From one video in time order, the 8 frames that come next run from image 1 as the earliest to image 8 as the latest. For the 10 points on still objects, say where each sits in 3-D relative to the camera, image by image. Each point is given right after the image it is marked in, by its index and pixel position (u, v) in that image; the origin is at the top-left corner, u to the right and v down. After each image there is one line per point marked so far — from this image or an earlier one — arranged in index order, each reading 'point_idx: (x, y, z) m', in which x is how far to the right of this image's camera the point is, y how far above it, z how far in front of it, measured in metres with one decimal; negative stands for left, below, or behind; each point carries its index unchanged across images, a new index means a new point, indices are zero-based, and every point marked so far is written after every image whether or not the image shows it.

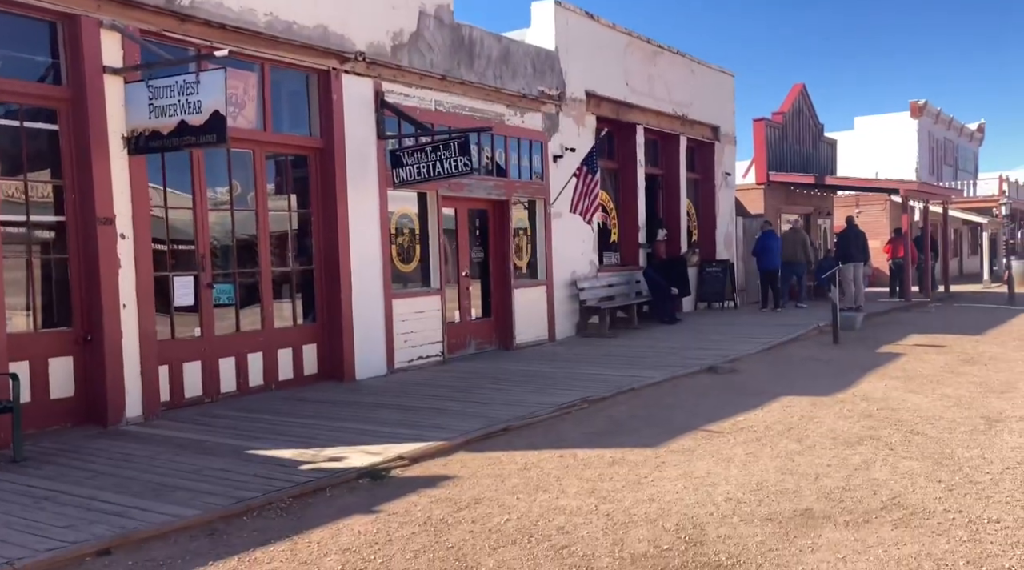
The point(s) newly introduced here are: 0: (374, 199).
0: (-1.5, +1.0, +12.3) m
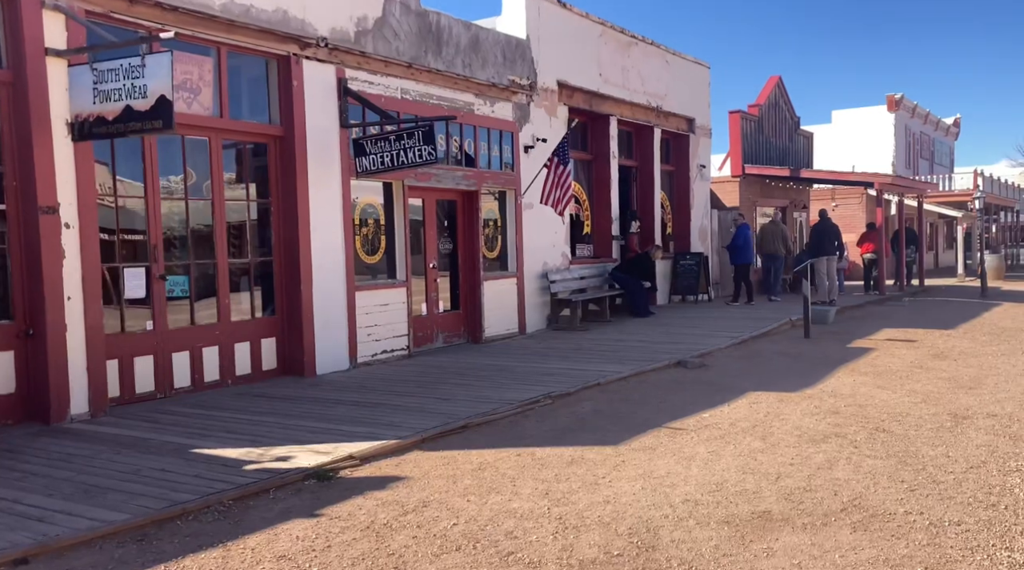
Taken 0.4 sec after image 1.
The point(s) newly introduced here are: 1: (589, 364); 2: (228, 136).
0: (-1.9, +1.0, +12.0) m
1: (+0.9, -0.9, +12.4) m
2: (-2.8, +1.5, +11.0) m
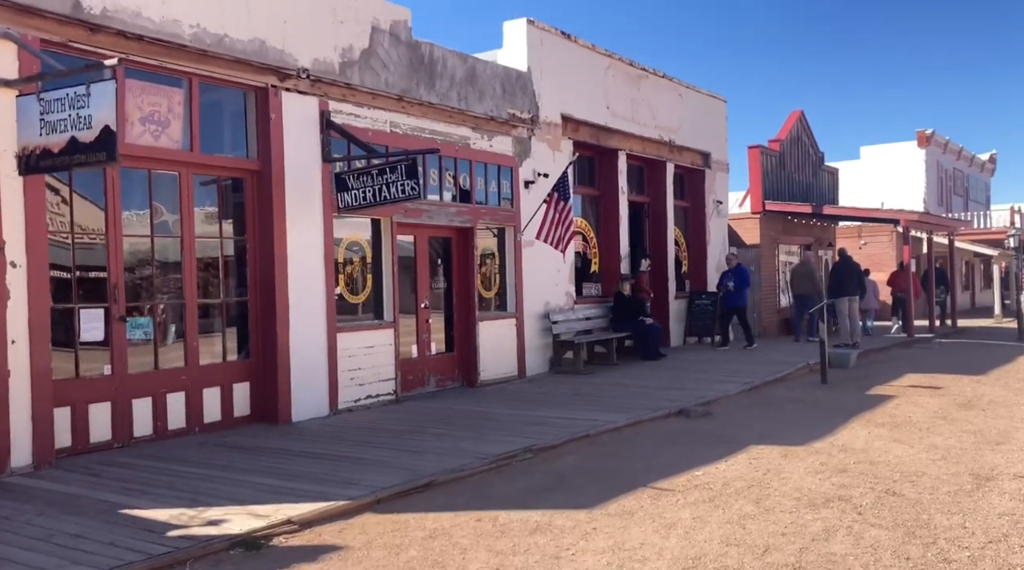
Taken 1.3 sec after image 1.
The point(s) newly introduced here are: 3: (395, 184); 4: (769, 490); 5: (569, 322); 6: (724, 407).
0: (-2.0, +0.6, +11.4) m
1: (+0.8, -1.3, +11.6) m
2: (-2.9, +1.1, +10.4) m
3: (-1.2, +1.0, +11.0) m
4: (+1.8, -1.4, +7.9) m
5: (+0.9, -0.6, +16.6) m
6: (+2.4, -1.4, +12.5) m
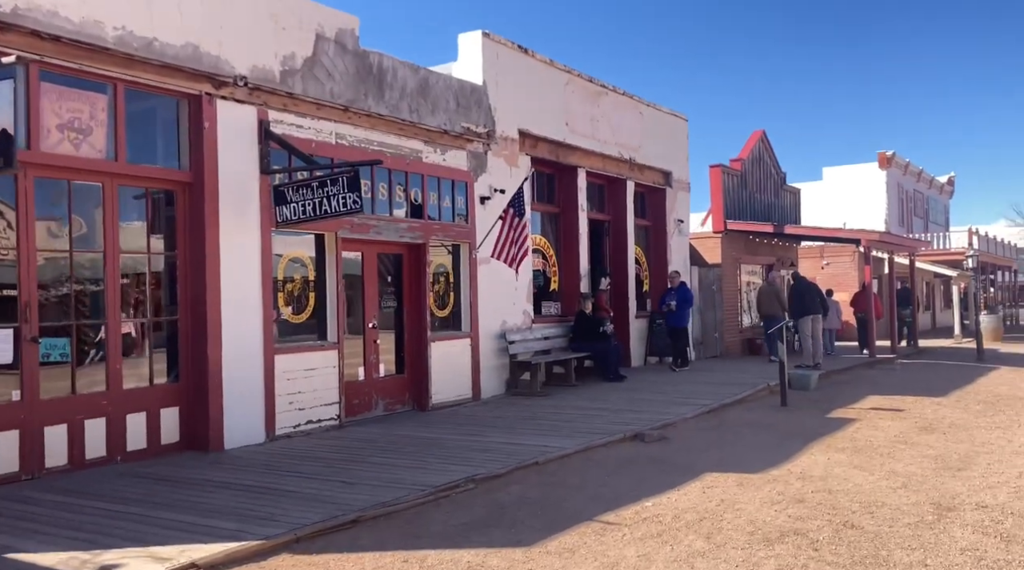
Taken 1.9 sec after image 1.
0: (-2.5, +0.4, +10.9) m
1: (+0.2, -1.5, +11.1) m
2: (-3.4, +0.9, +9.8) m
3: (-1.7, +0.8, +10.5) m
4: (+1.4, -1.6, +7.4) m
5: (+0.2, -0.8, +16.2) m
6: (+1.8, -1.6, +12.1) m
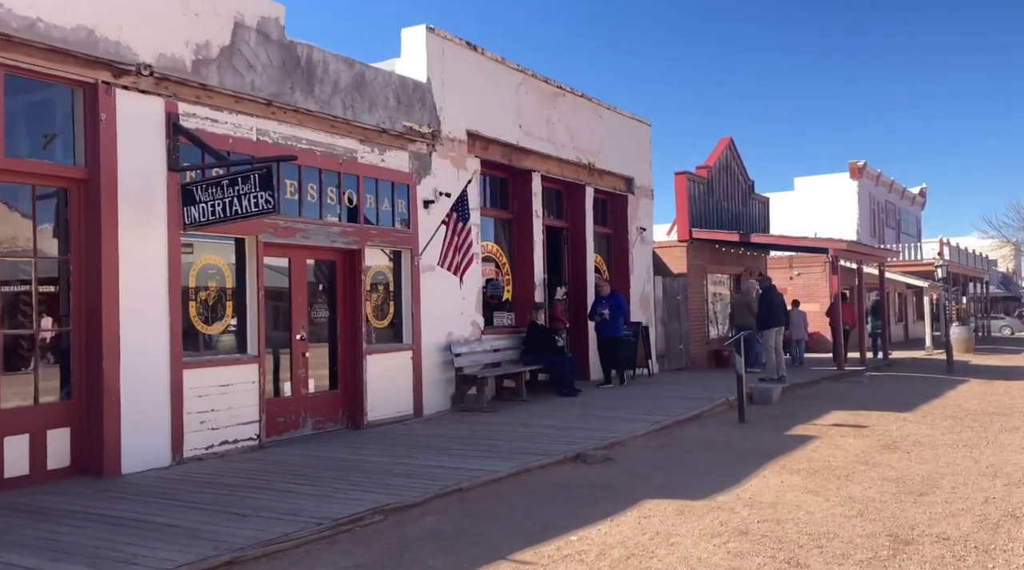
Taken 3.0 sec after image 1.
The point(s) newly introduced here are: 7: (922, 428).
0: (-3.2, +0.4, +10.0) m
1: (-0.4, -1.6, +10.3) m
2: (-4.0, +0.9, +8.9) m
3: (-2.3, +0.8, +9.6) m
4: (+0.8, -1.6, +6.6) m
5: (-0.5, -1.0, +15.3) m
6: (+1.2, -1.7, +11.3) m
7: (+5.1, -1.8, +13.9) m
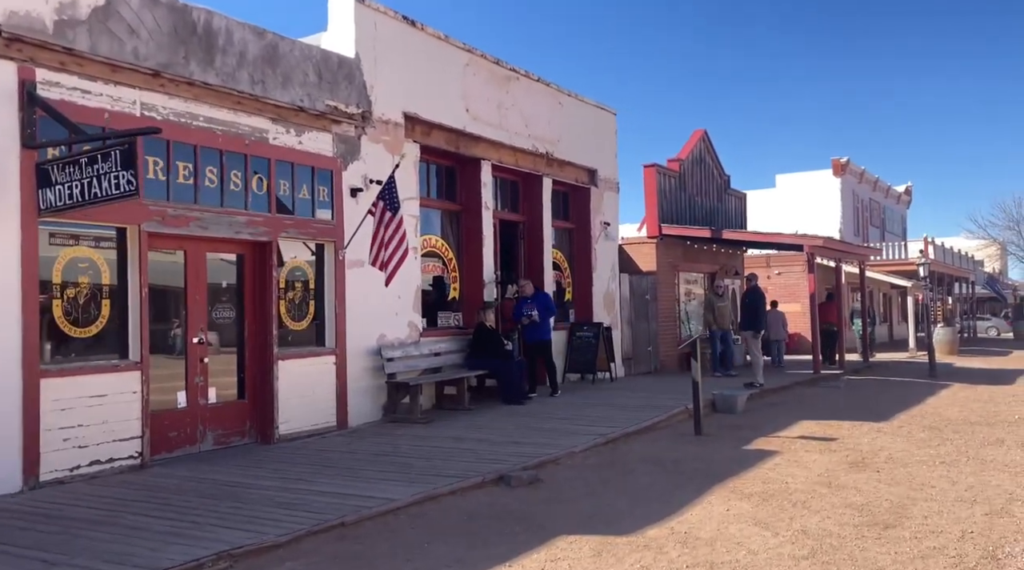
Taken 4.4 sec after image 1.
0: (-3.9, +0.4, +8.6) m
1: (-1.1, -1.6, +8.9) m
2: (-4.7, +0.9, +7.5) m
3: (-3.0, +0.8, +8.3) m
4: (+0.1, -1.6, +5.2) m
5: (-1.3, -0.9, +13.9) m
6: (+0.4, -1.7, +9.9) m
7: (+4.4, -1.8, +12.6) m
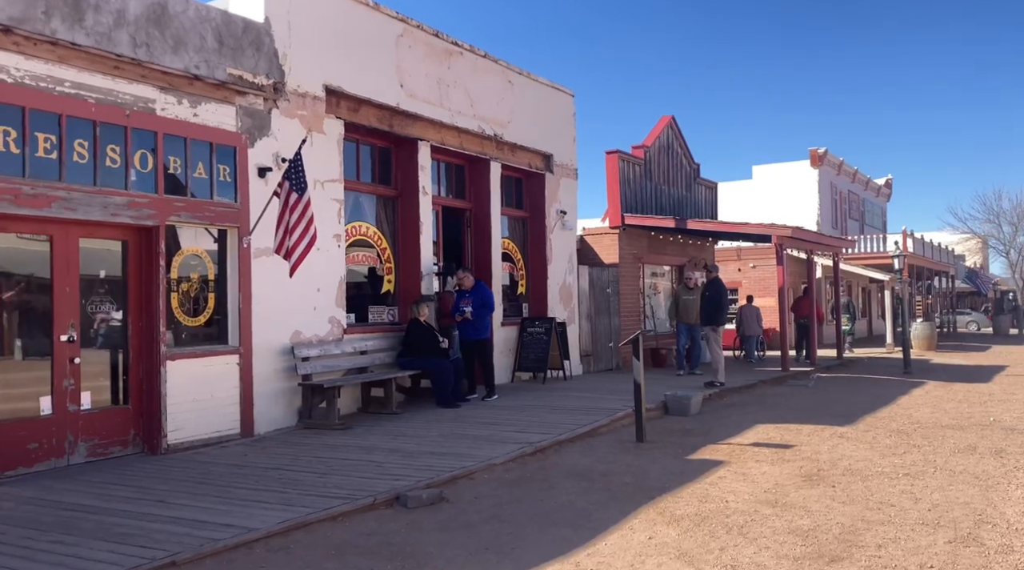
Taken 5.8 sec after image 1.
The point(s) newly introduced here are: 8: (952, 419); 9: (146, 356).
0: (-4.6, +0.5, +7.3) m
1: (-1.9, -1.5, +7.7) m
2: (-5.4, +1.0, +6.2) m
3: (-3.7, +0.9, +7.0) m
4: (-0.6, -1.5, +4.0) m
5: (-2.1, -0.8, +12.7) m
6: (-0.3, -1.6, +8.7) m
7: (+3.6, -1.7, +11.4) m
8: (+5.6, -1.7, +14.2) m
9: (-3.4, -0.6, +10.5) m
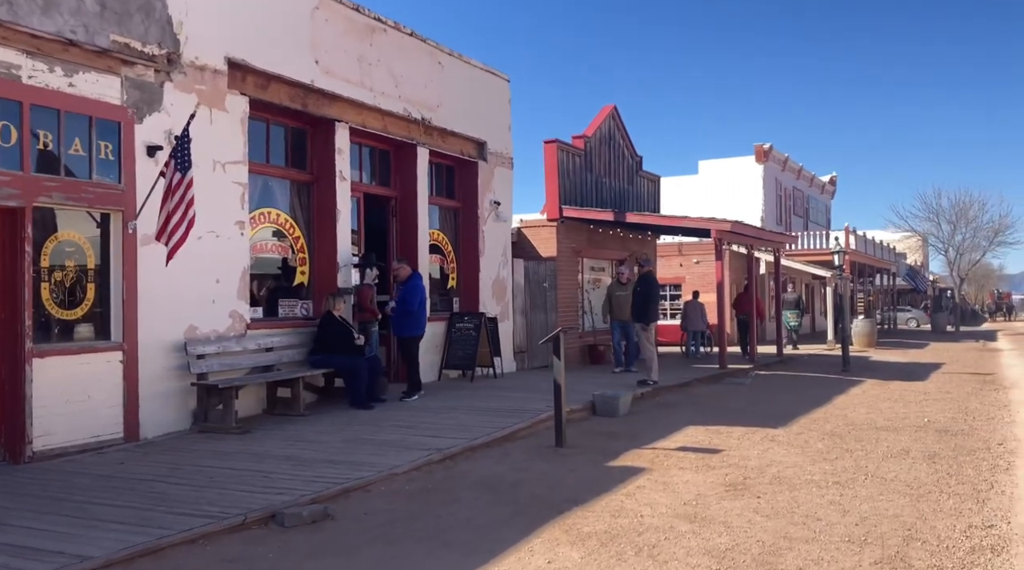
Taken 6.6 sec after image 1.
0: (-5.2, +0.6, +6.3) m
1: (-2.6, -1.4, +6.8) m
2: (-6.0, +1.1, +5.1) m
3: (-4.4, +1.0, +6.0) m
4: (-1.1, -1.5, +3.2) m
5: (-3.0, -0.7, +11.8) m
6: (-1.1, -1.5, +7.9) m
7: (+2.7, -1.6, +10.8) m
8: (+4.6, -1.7, +13.6) m
9: (-4.2, -0.5, +9.5) m
